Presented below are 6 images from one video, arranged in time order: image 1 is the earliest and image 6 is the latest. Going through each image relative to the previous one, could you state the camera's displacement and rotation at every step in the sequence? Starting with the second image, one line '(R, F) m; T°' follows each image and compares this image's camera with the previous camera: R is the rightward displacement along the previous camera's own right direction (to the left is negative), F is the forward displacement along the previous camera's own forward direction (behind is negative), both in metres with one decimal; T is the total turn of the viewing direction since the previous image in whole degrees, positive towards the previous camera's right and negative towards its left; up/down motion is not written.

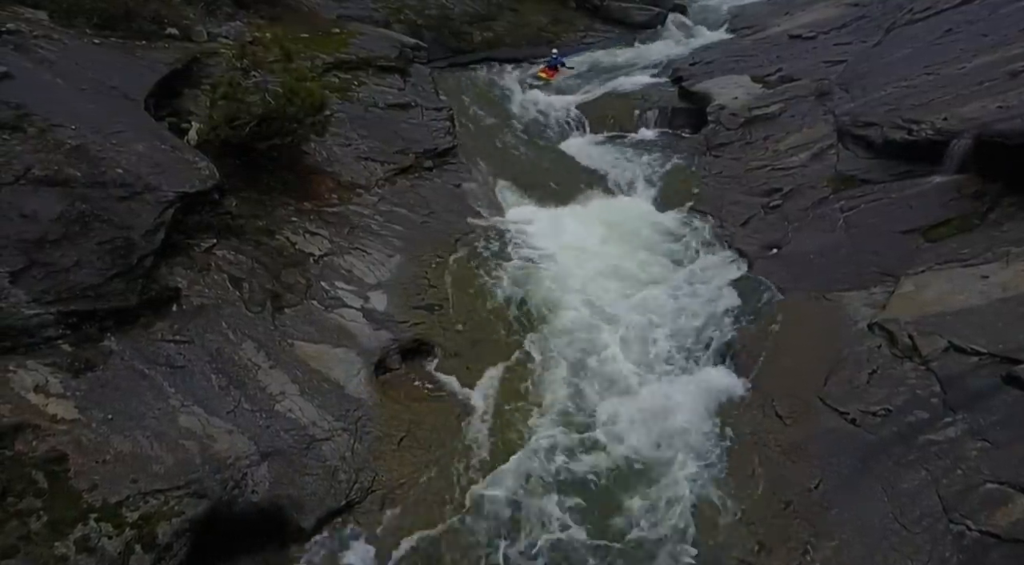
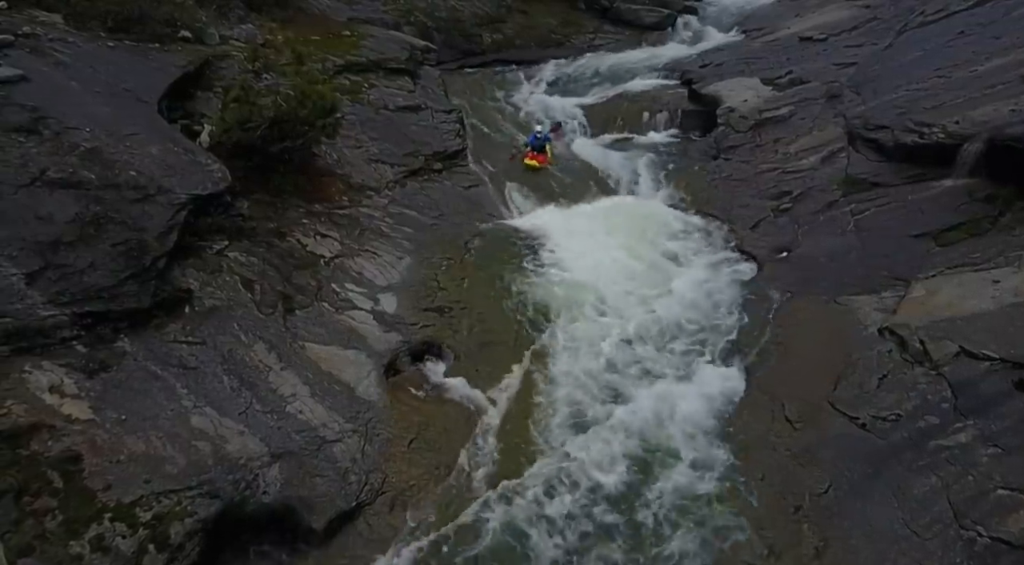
(0.0, 0.0) m; -1°
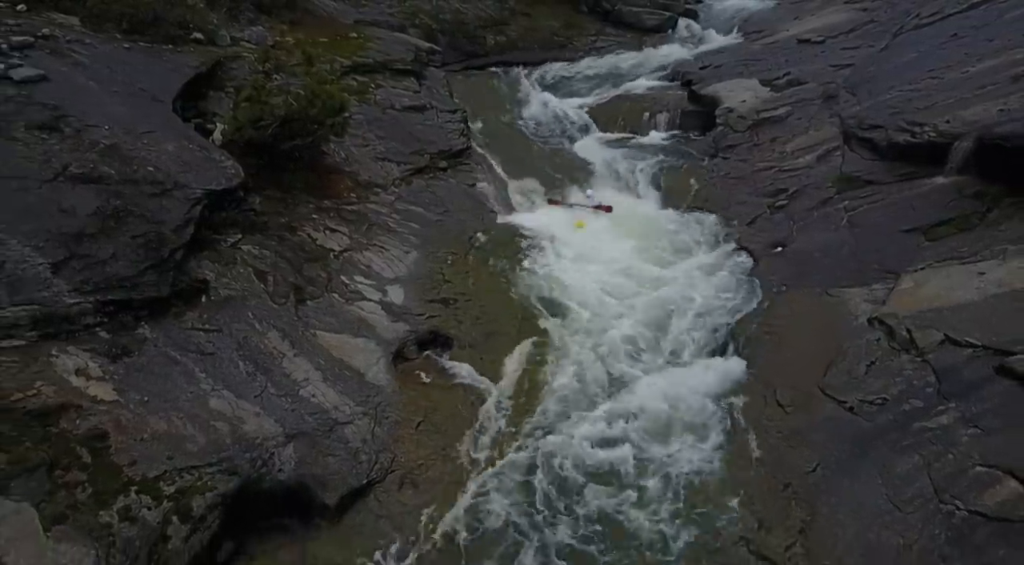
(0.0, -0.4) m; 0°
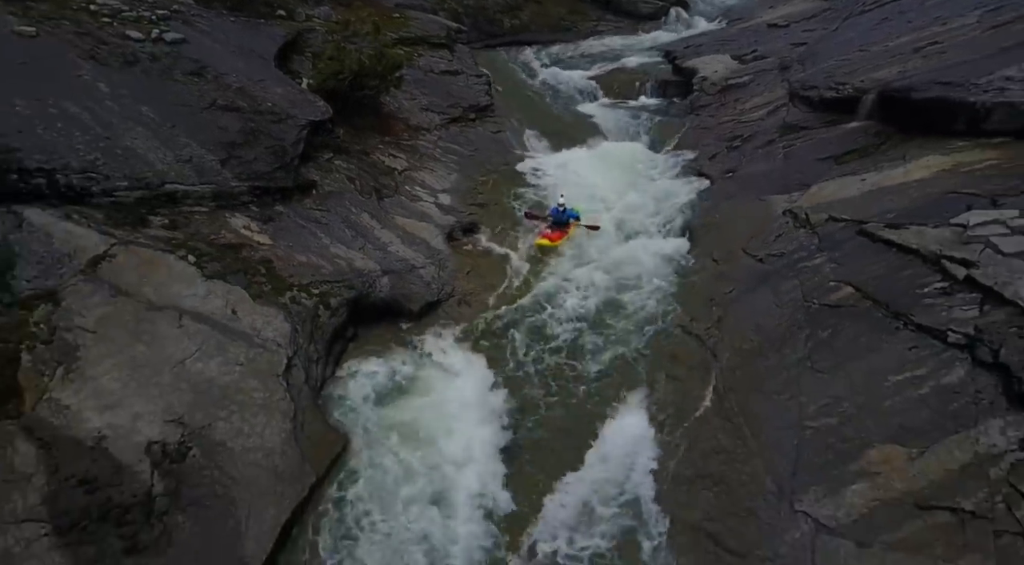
(-0.3, -4.5) m; 0°
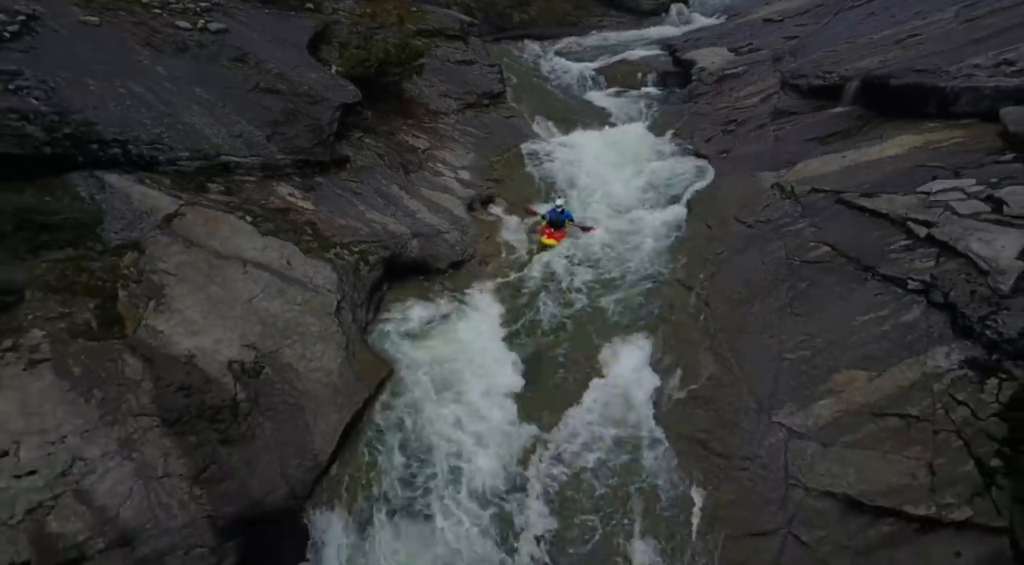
(-0.3, -1.6) m; 0°
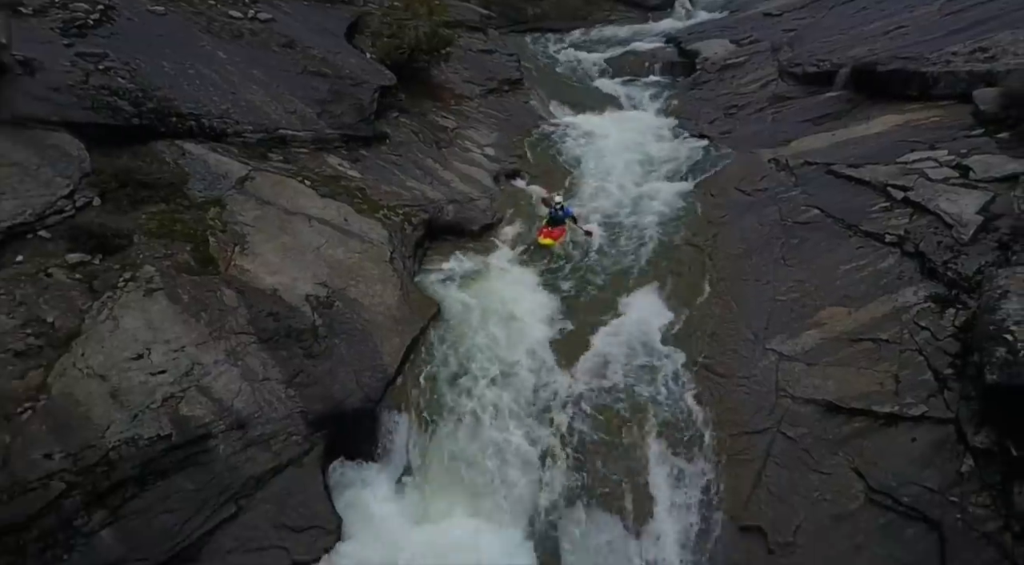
(-0.6, -1.9) m; 0°
